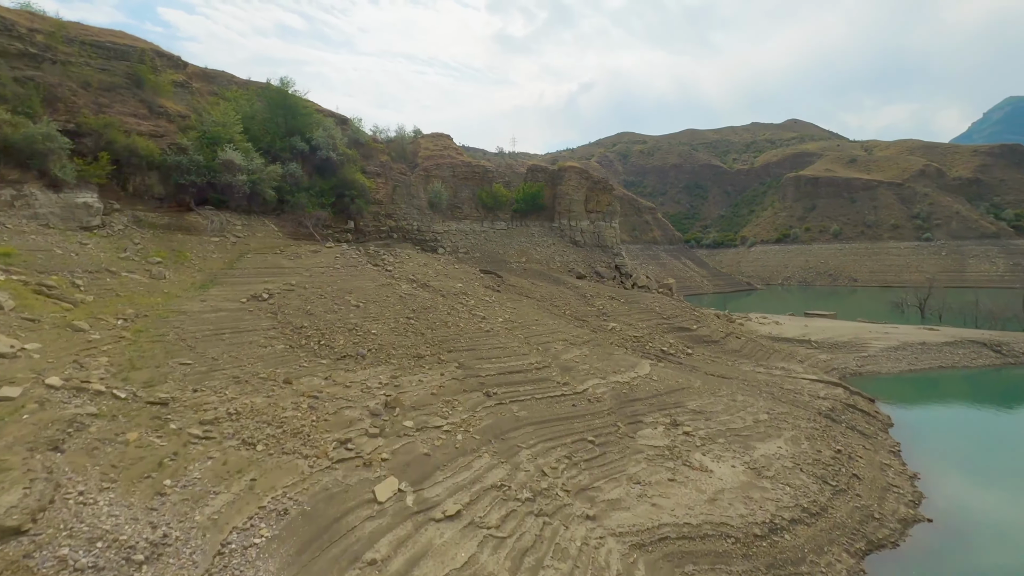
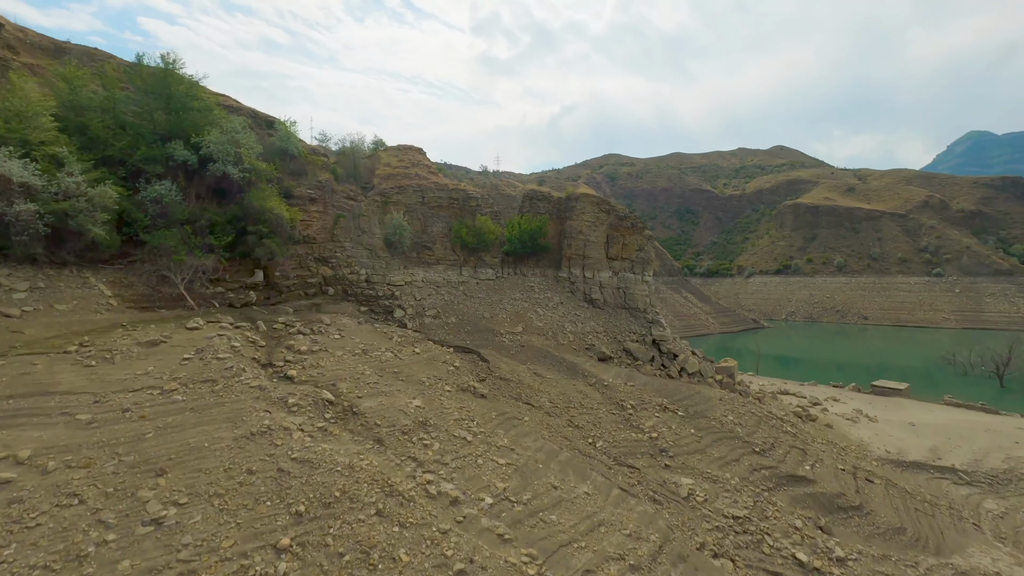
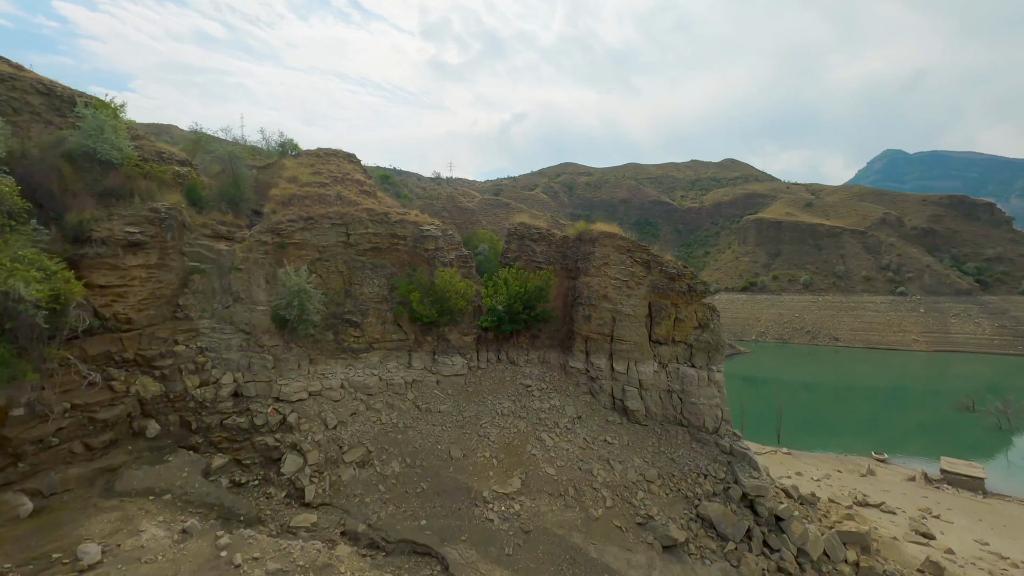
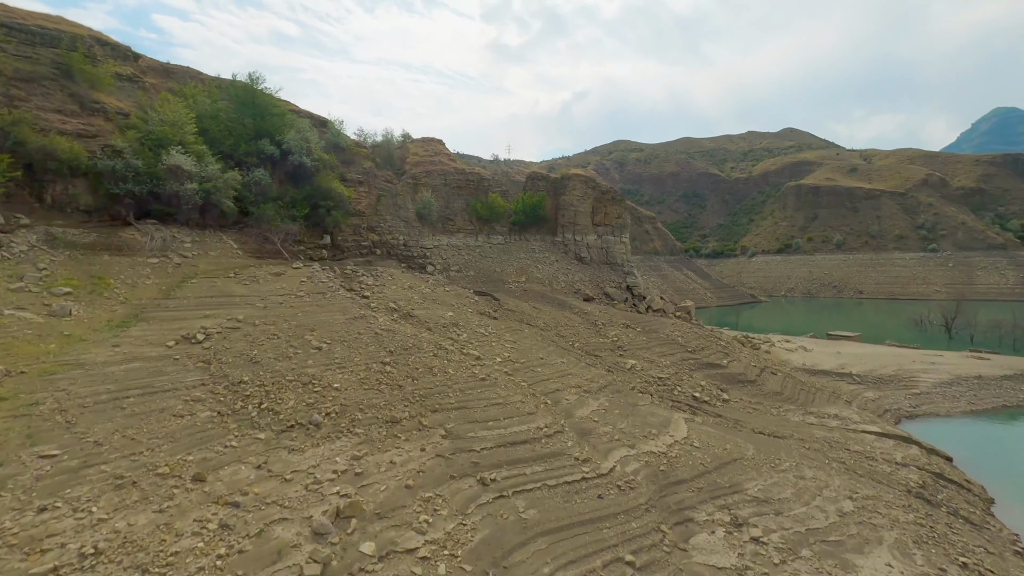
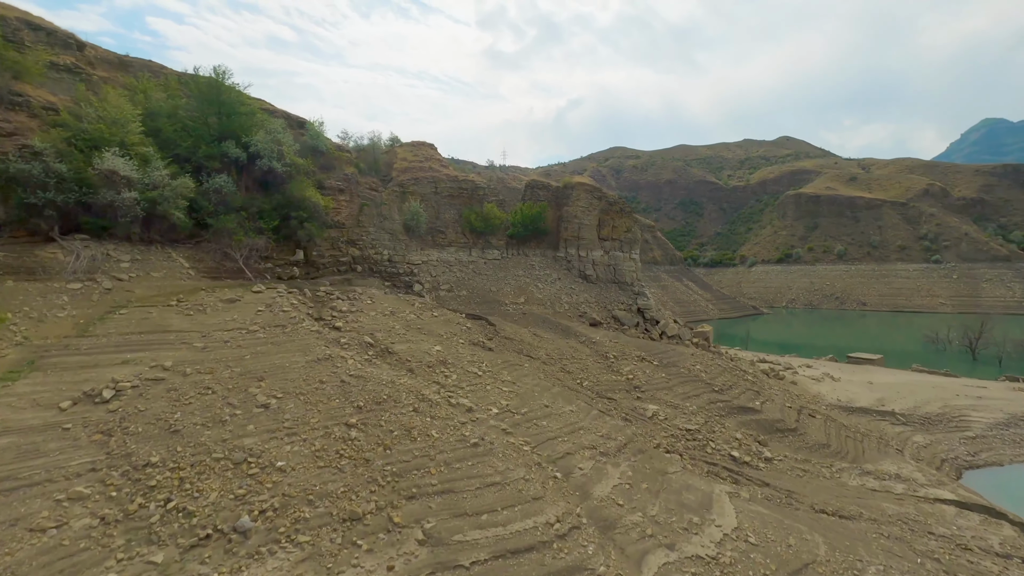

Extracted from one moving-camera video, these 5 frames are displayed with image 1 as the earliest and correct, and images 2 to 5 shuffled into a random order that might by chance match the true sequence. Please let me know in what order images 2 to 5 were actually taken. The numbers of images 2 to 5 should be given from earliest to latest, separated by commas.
4, 5, 2, 3
